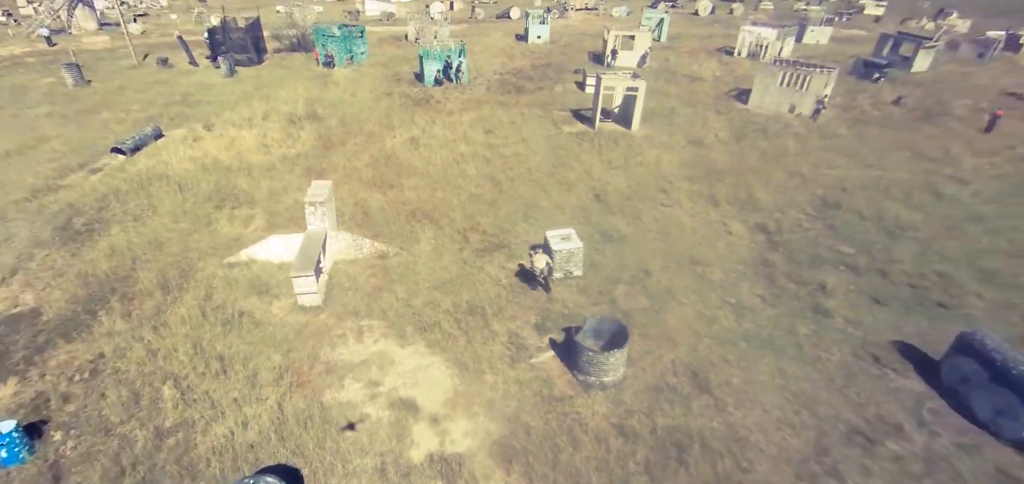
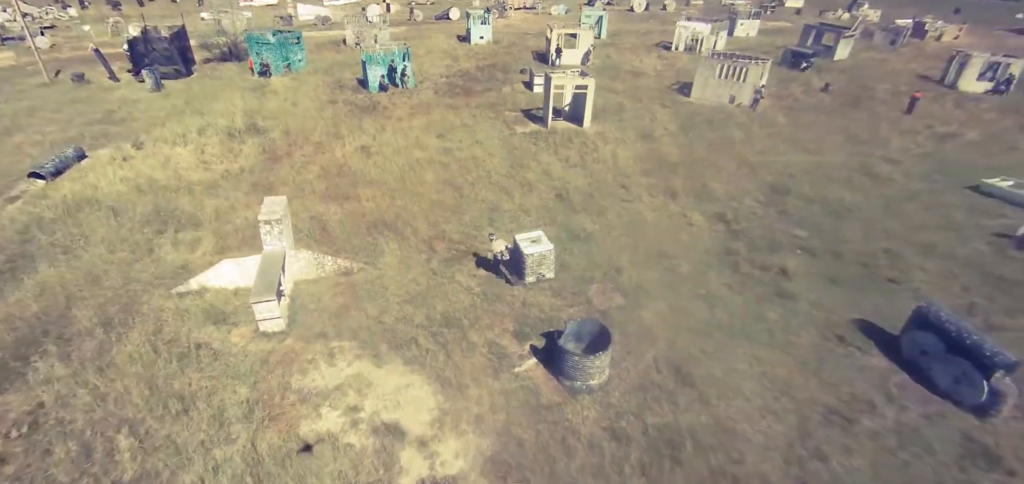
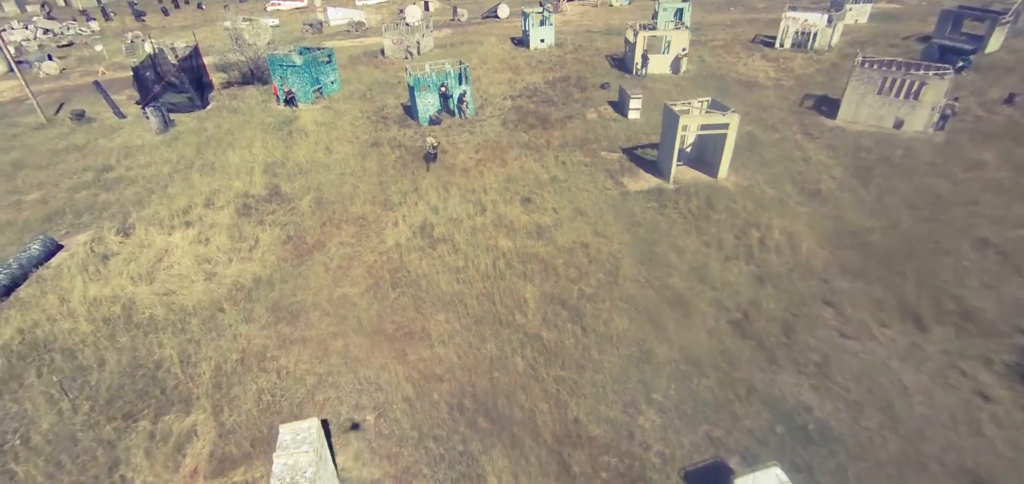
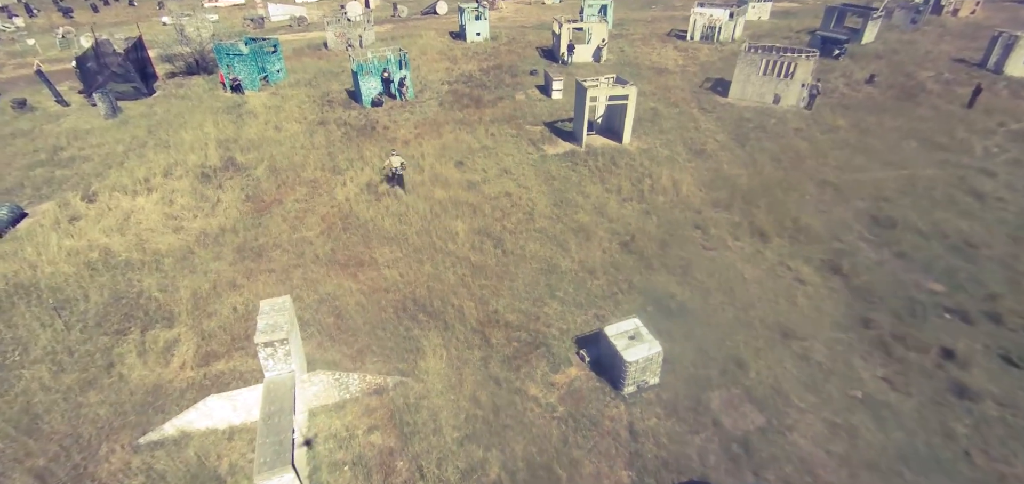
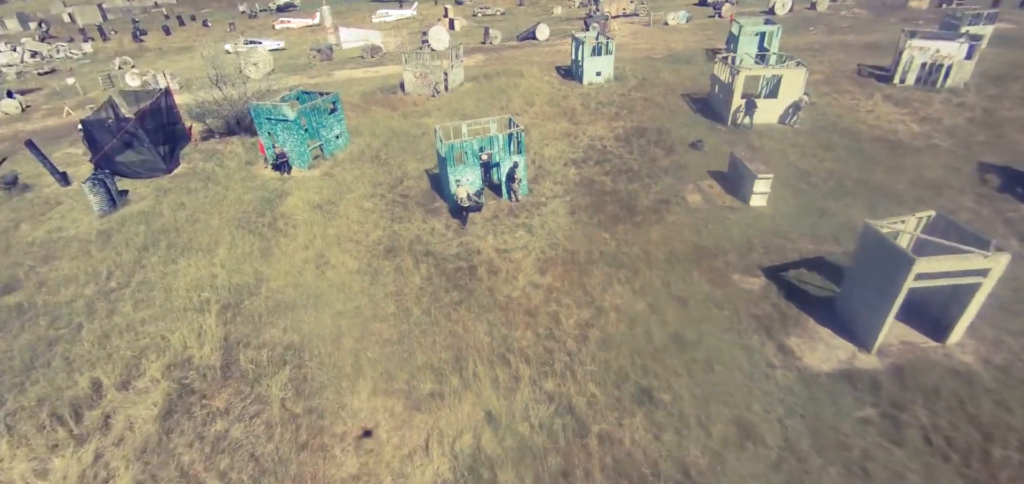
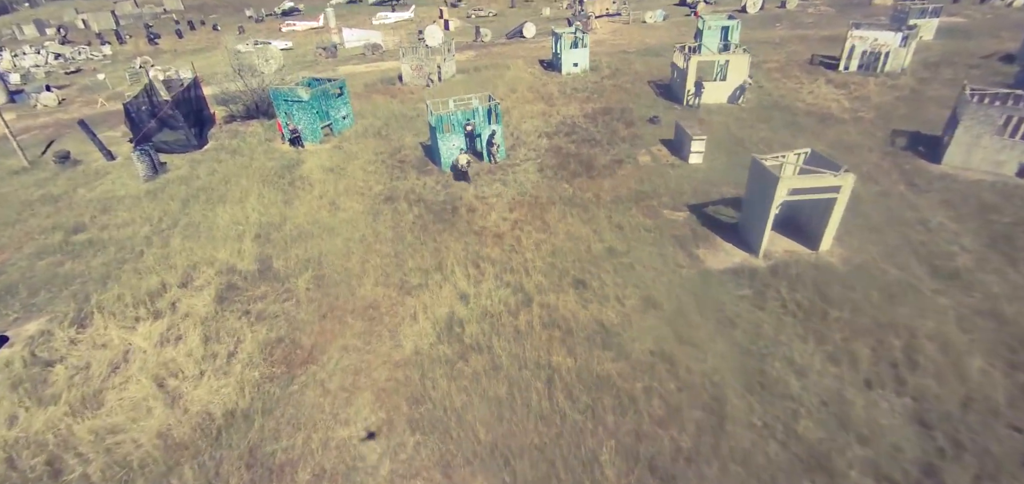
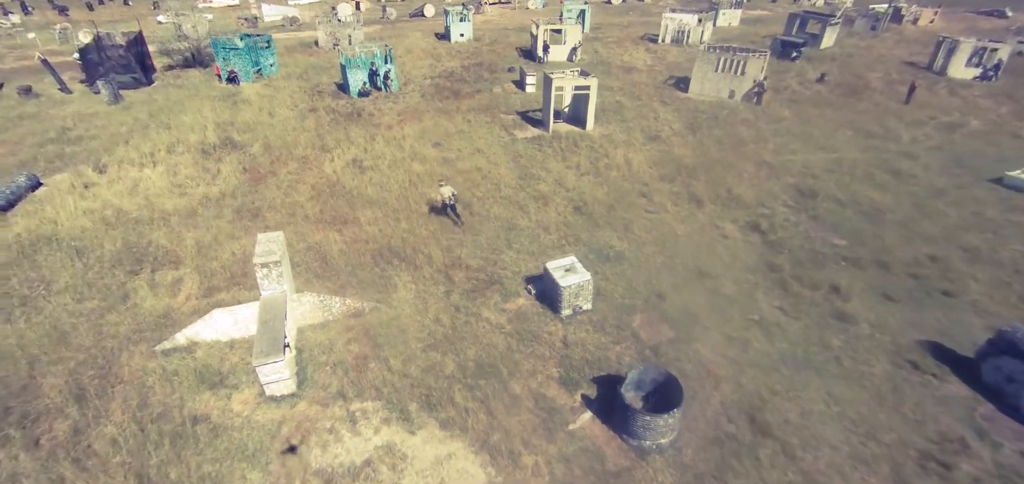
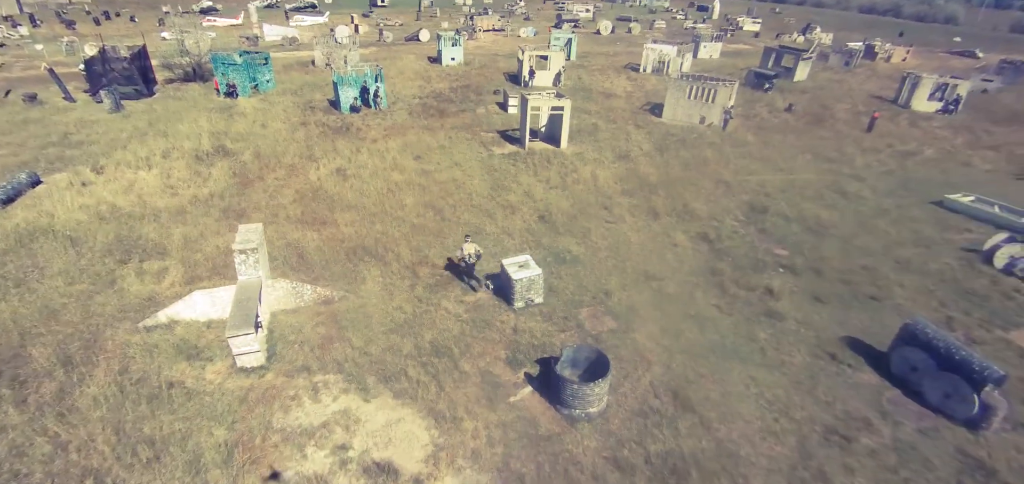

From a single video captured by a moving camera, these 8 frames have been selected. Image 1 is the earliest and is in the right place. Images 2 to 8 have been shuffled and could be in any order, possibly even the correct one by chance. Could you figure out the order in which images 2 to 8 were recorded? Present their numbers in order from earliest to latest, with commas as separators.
2, 8, 7, 4, 3, 6, 5
